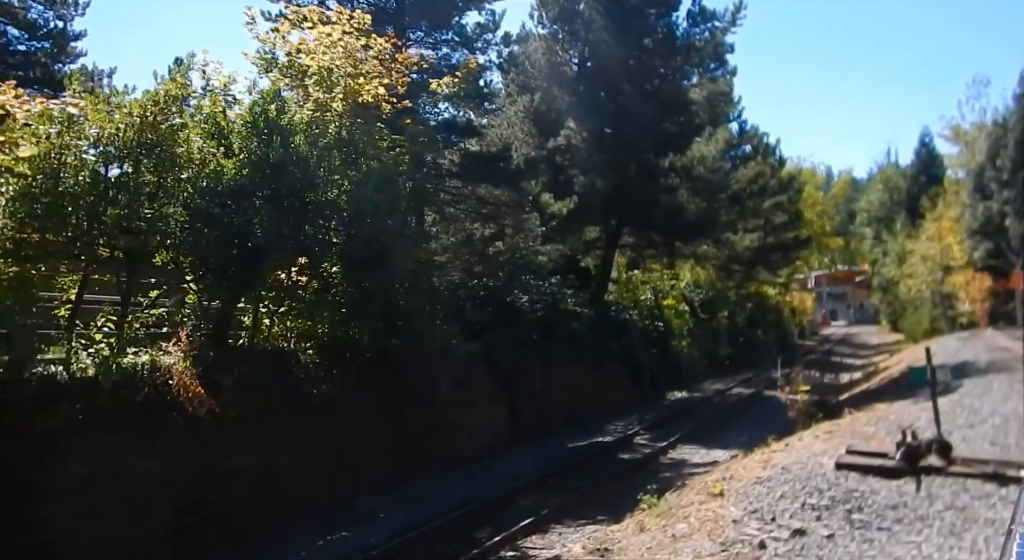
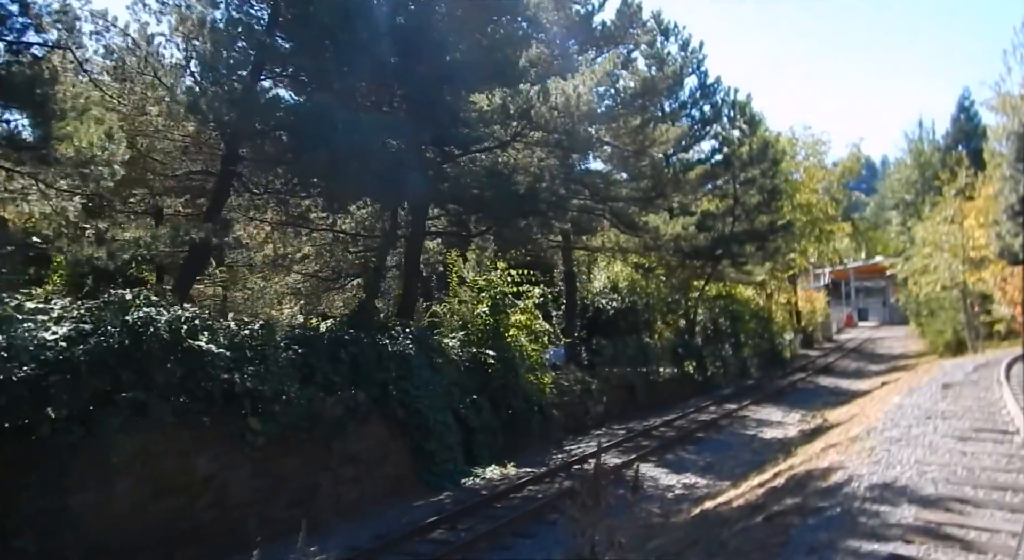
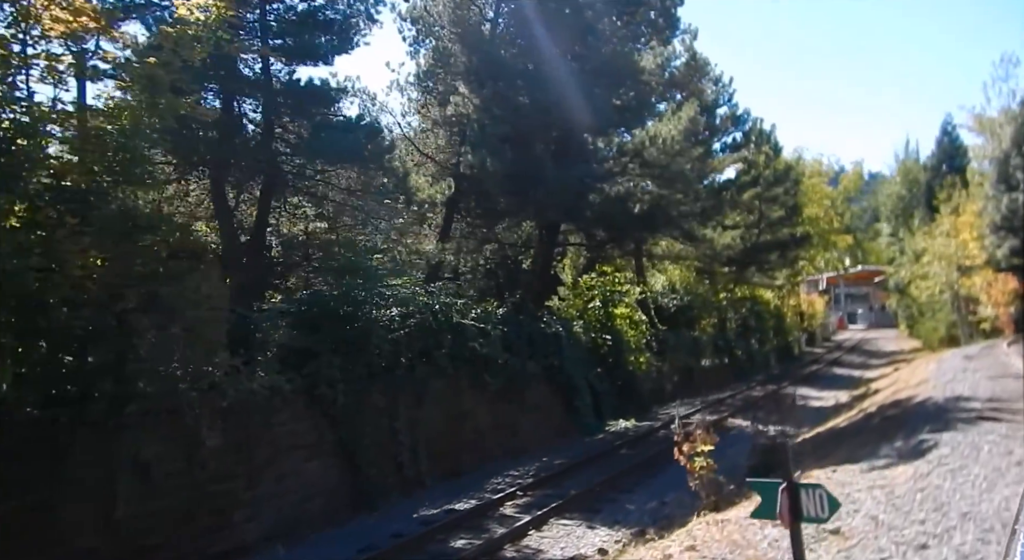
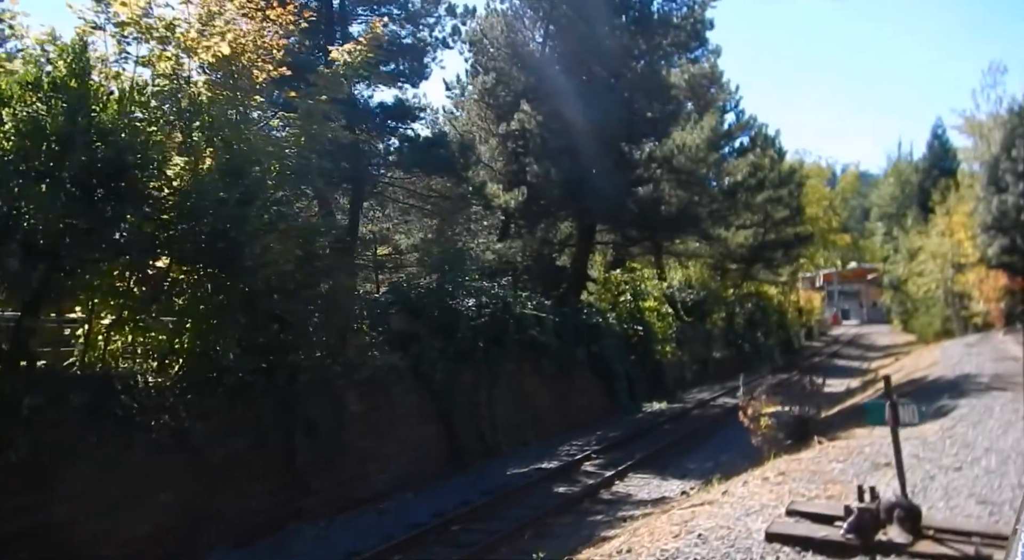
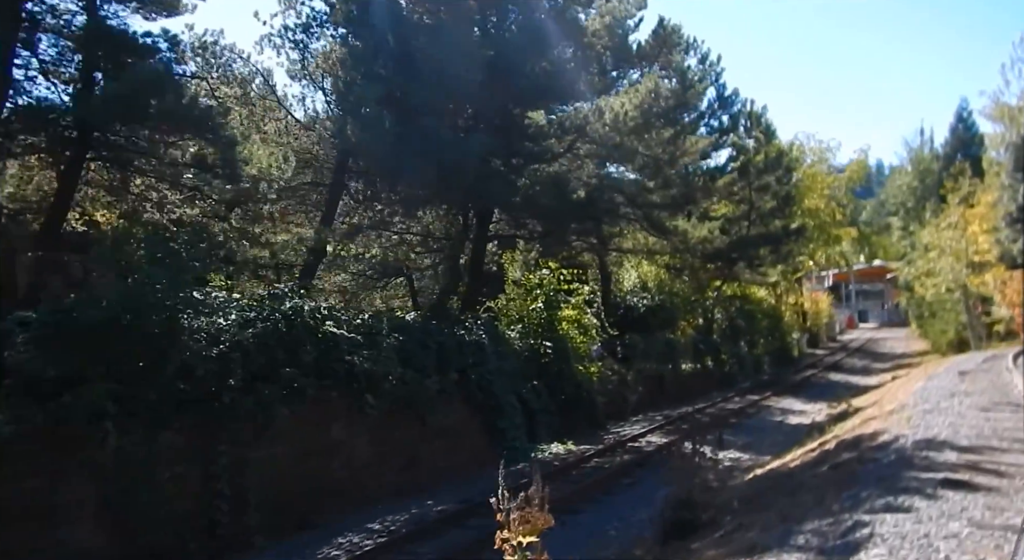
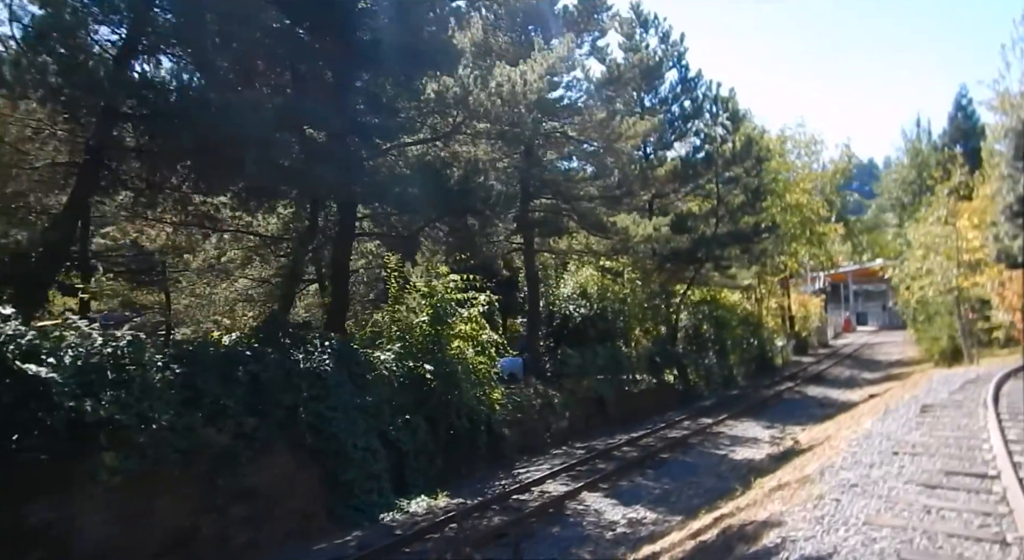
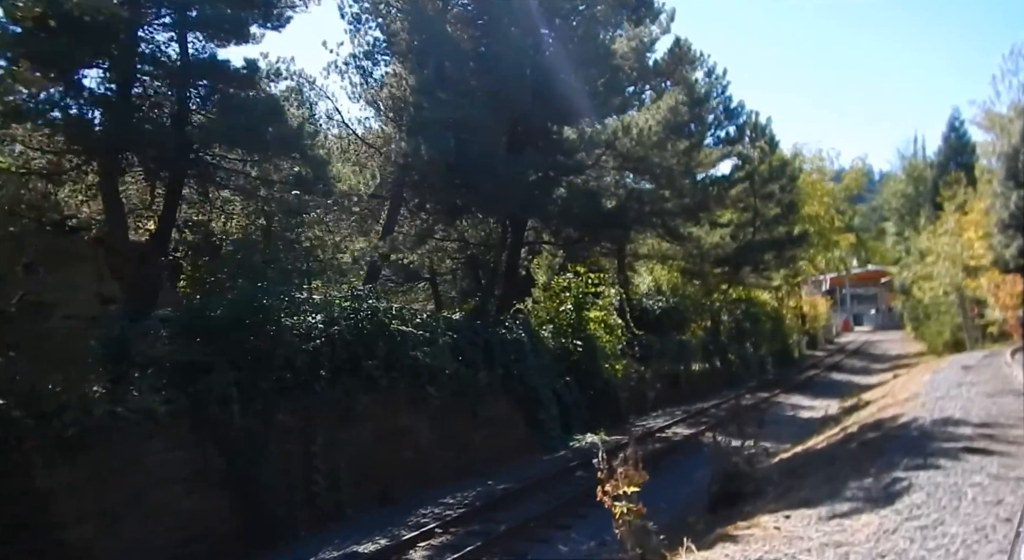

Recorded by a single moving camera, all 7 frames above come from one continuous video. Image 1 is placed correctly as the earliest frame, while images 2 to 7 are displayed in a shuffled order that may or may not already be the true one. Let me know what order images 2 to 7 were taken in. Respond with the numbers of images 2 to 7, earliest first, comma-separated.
4, 3, 7, 5, 2, 6
